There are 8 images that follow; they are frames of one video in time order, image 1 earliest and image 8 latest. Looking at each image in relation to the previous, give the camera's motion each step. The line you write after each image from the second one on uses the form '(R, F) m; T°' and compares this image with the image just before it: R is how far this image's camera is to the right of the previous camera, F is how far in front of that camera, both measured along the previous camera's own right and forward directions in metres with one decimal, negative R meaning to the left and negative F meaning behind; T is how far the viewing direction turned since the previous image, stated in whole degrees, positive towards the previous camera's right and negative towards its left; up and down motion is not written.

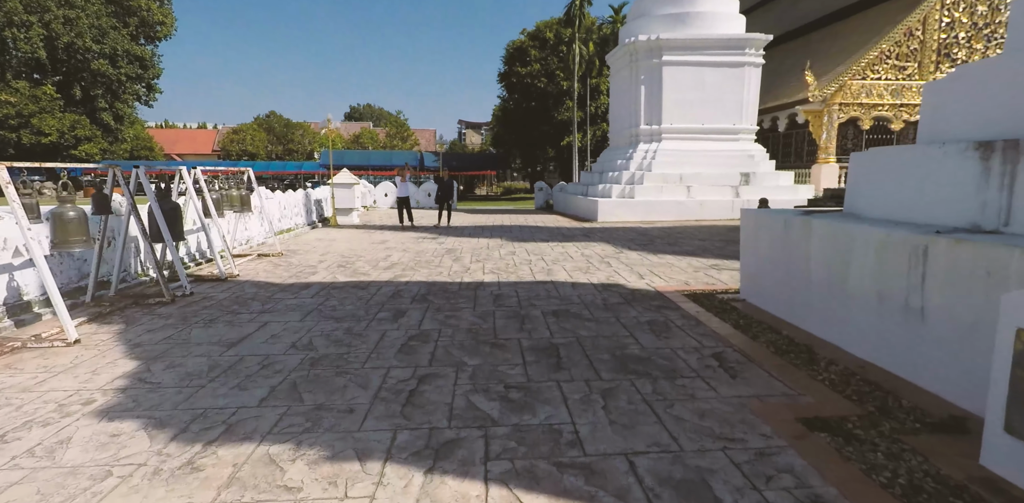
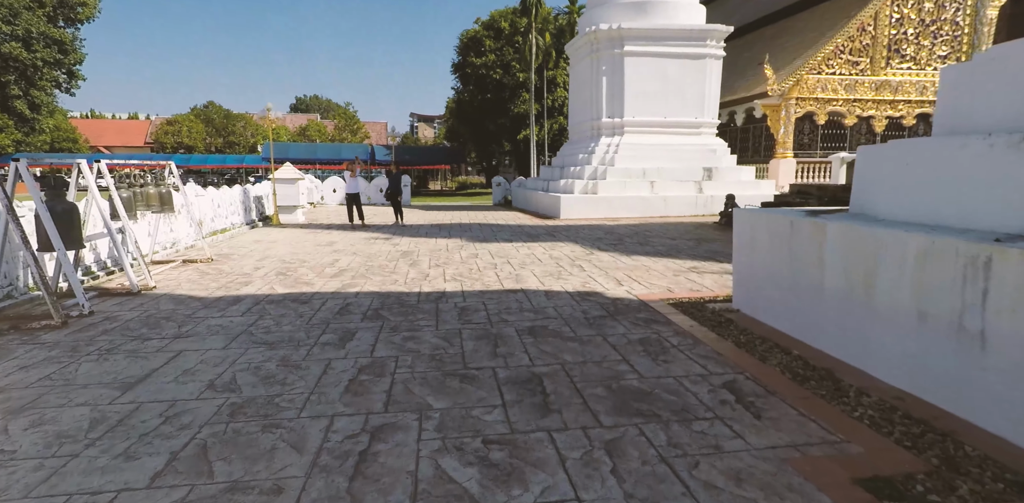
(-0.1, +0.4) m; +5°
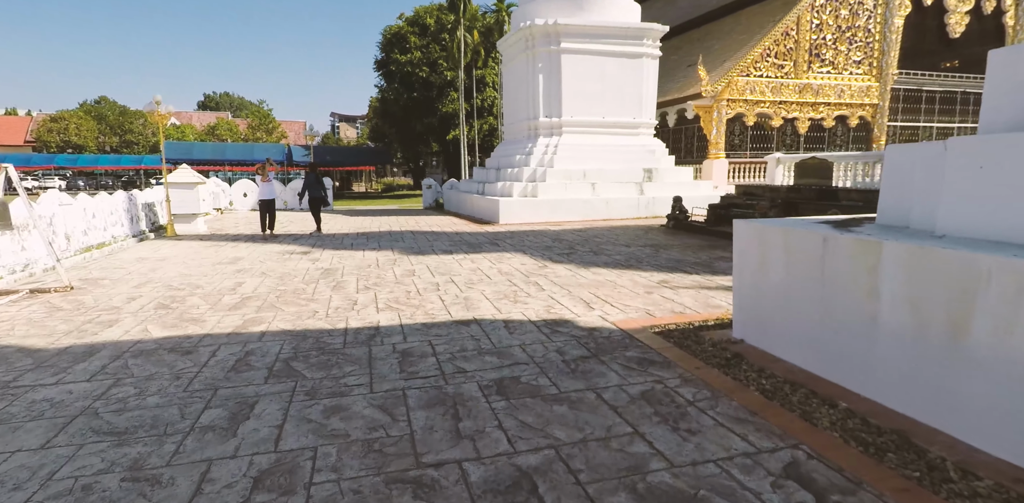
(-0.1, +0.7) m; +8°
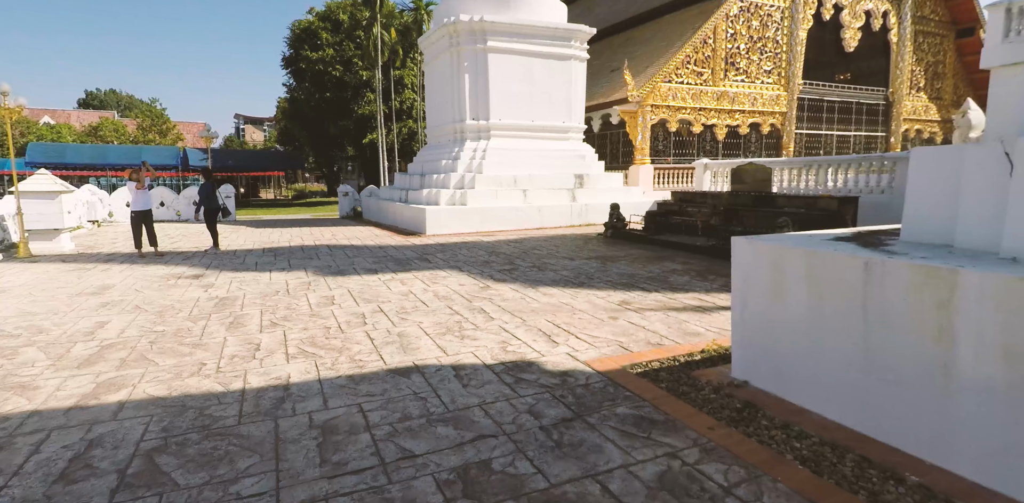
(-0.1, +0.6) m; +9°
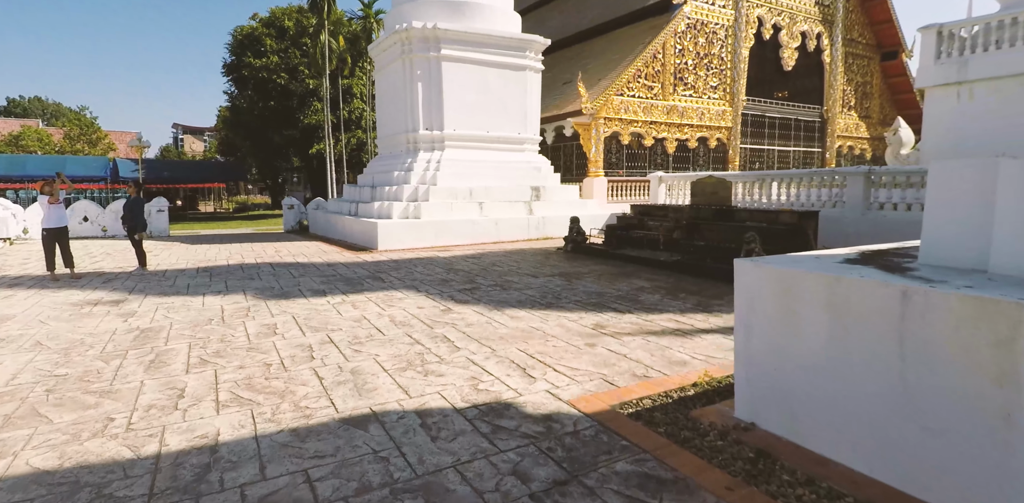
(-0.1, +0.3) m; +5°
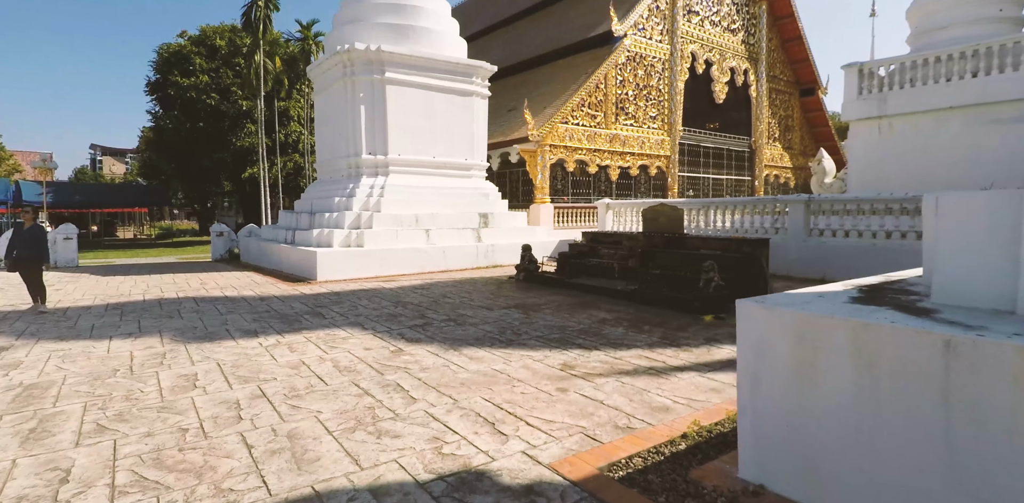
(-0.1, +0.3) m; +6°
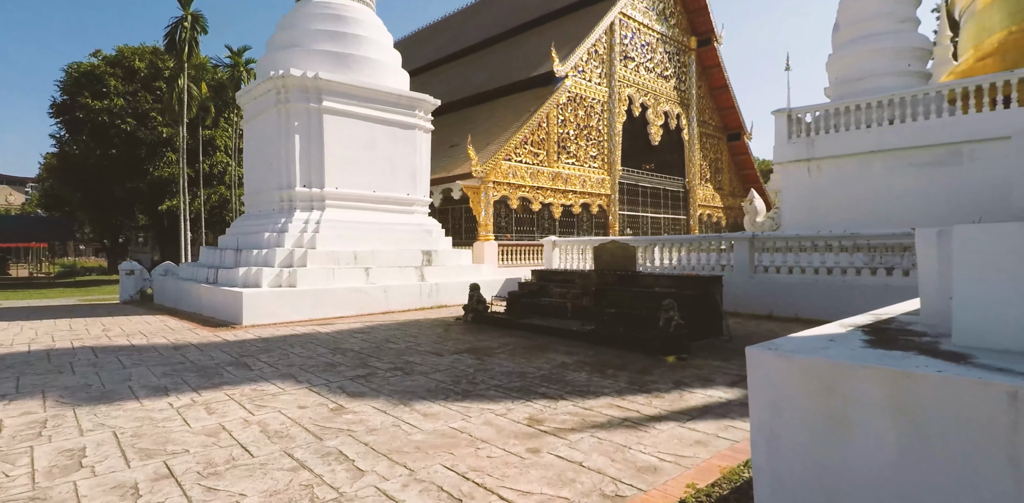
(-0.1, +0.3) m; +7°
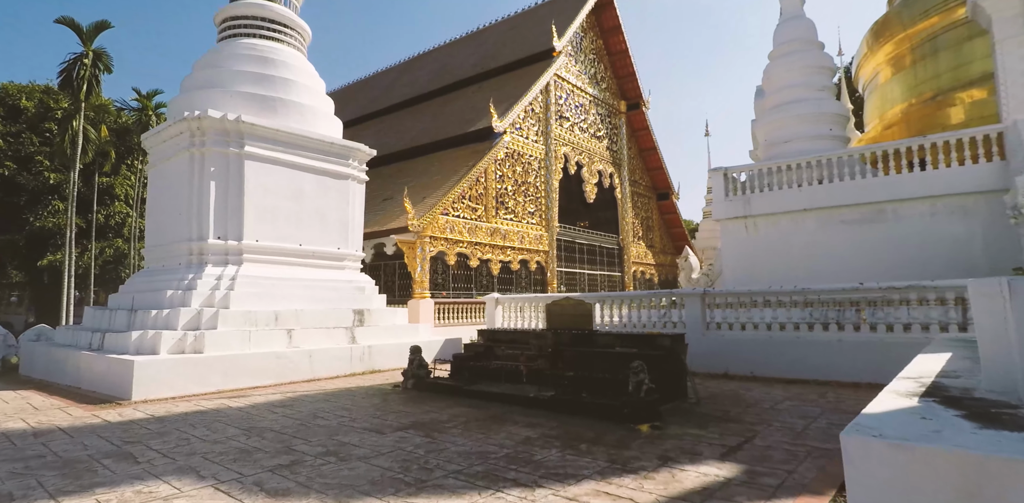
(-0.2, +0.5) m; +8°
